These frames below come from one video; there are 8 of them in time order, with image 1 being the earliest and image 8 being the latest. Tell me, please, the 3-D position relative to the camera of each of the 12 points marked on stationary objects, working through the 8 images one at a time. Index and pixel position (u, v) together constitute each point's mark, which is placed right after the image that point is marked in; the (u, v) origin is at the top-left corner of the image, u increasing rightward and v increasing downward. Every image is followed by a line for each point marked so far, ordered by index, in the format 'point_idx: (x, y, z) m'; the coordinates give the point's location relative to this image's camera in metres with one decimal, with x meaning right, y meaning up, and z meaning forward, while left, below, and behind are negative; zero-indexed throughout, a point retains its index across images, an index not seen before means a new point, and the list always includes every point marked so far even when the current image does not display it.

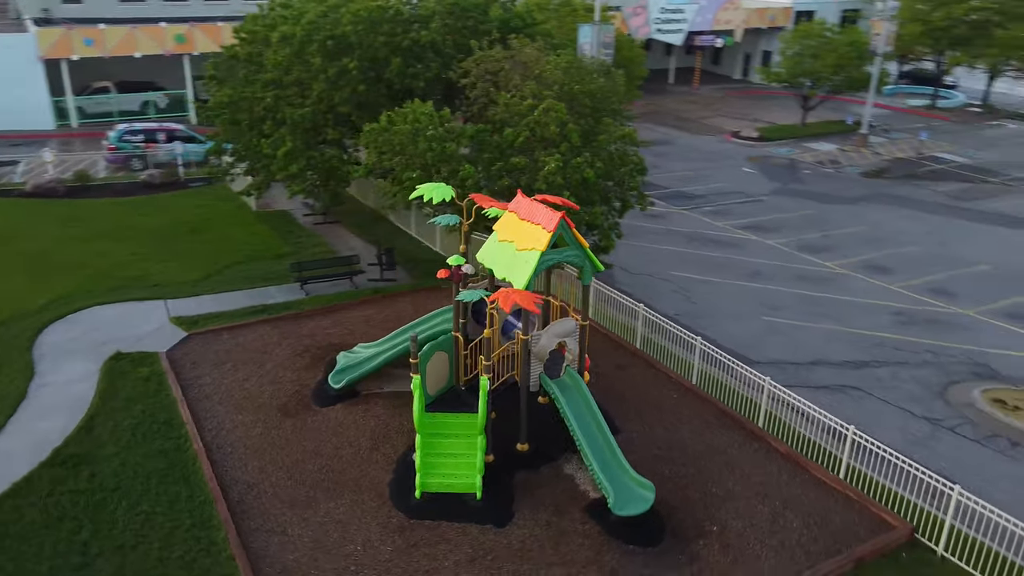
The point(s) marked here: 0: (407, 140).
0: (-2.0, +2.8, +15.7) m
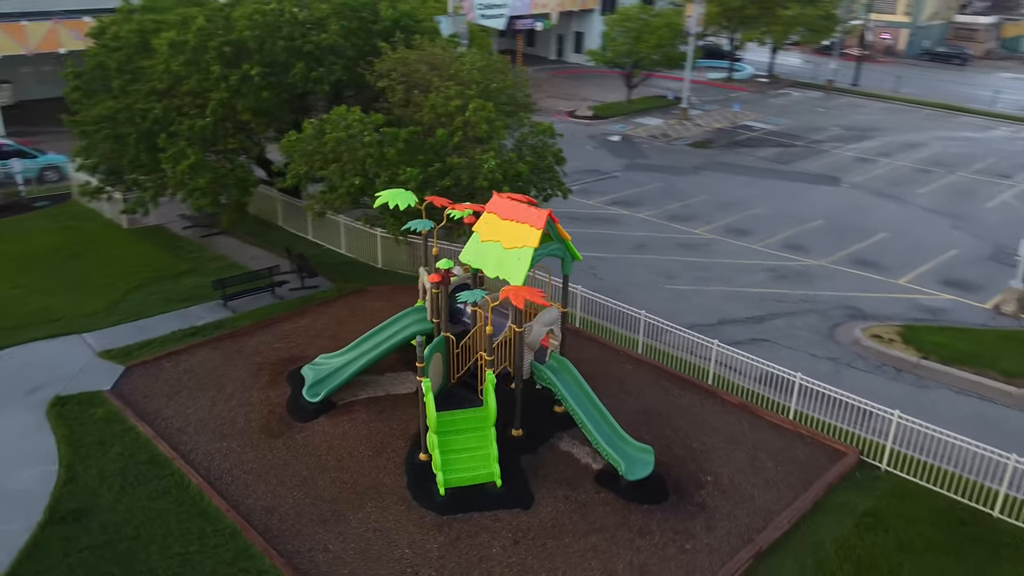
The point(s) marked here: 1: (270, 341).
0: (-3.3, +2.7, +15.7) m
1: (-4.7, -1.1, +16.0) m
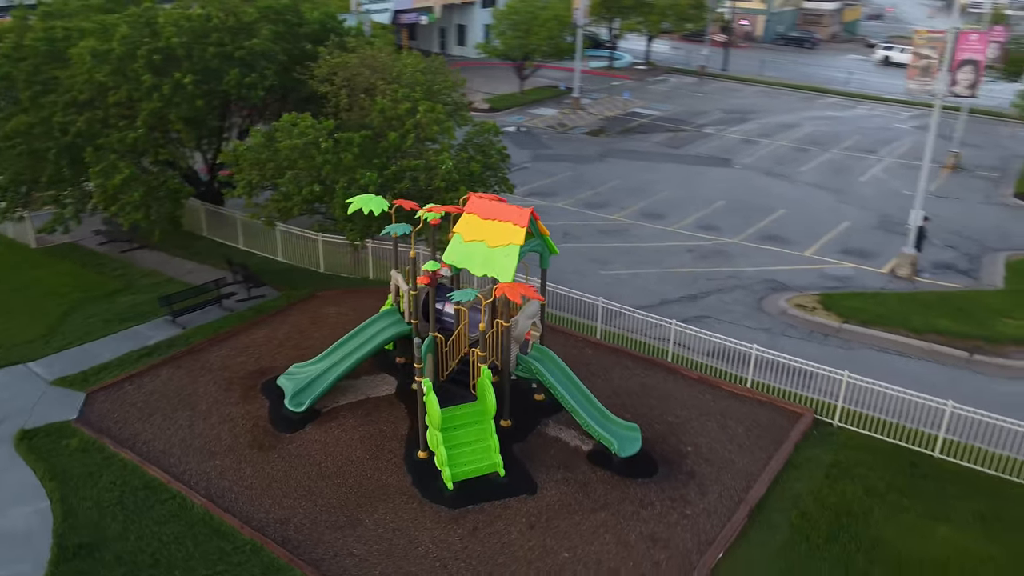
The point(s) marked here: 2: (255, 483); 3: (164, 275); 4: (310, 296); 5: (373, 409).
0: (-4.2, +2.5, +15.5) m
1: (-5.4, -1.3, +15.7) m
2: (-3.8, -2.9, +12.1) m
3: (-8.4, +0.3, +19.4) m
4: (-4.6, -0.2, +18.3) m
5: (-2.4, -2.1, +13.9) m
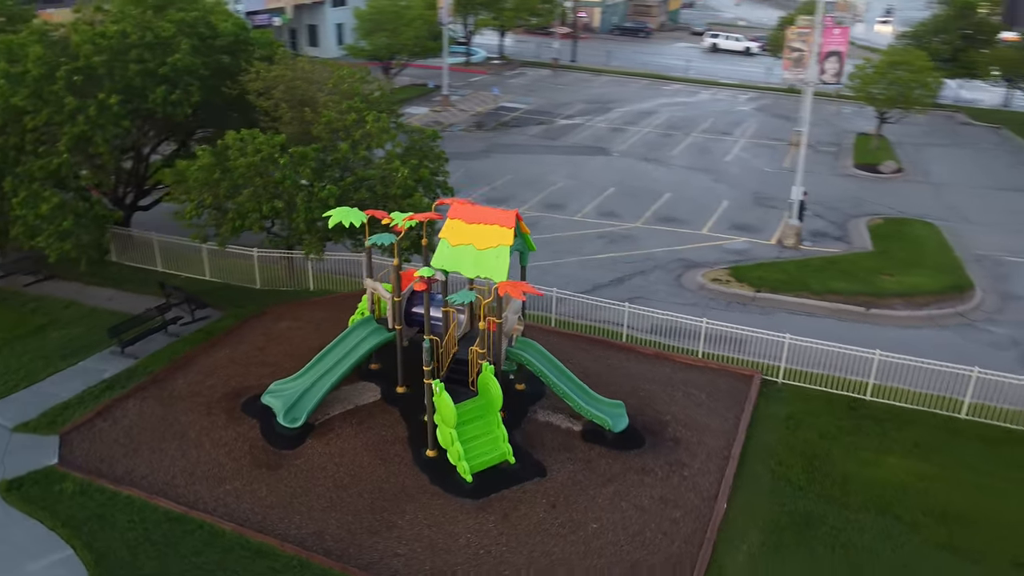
0: (-5.0, +2.2, +15.4) m
1: (-5.9, -1.7, +15.4) m
2: (-3.5, -3.2, +12.1) m
3: (-9.7, -0.4, +18.4) m
4: (-5.7, -0.5, +18.0) m
5: (-2.6, -2.3, +14.2) m
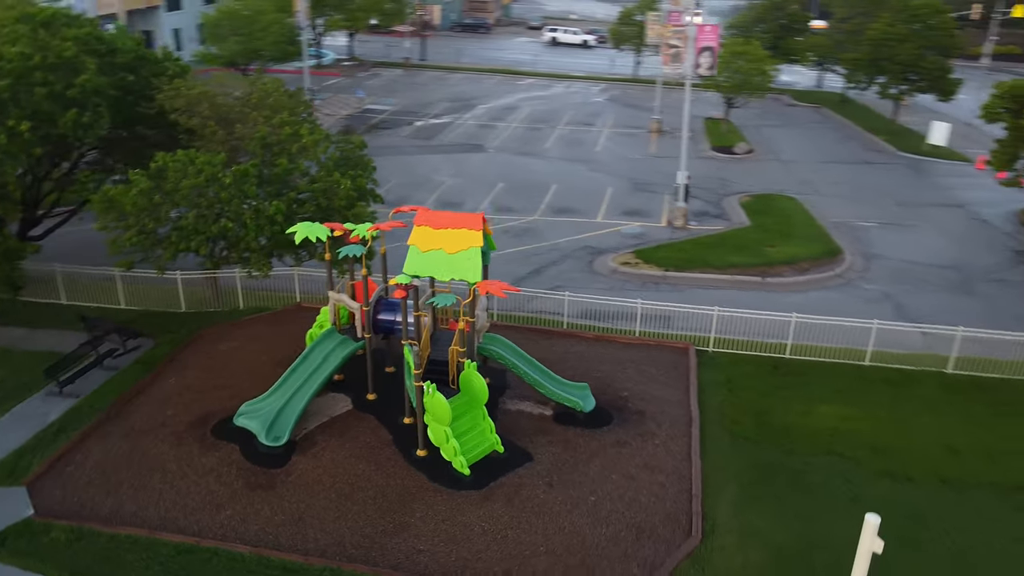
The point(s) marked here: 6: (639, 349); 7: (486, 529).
0: (-6.0, +1.7, +15.0) m
1: (-6.5, -2.2, +14.9) m
2: (-3.4, -3.5, +12.2) m
3: (-10.9, -1.3, +17.1) m
4: (-6.9, -1.0, +17.5) m
5: (-3.0, -2.5, +14.4) m
6: (+2.8, -1.3, +17.5) m
7: (-0.4, -3.6, +12.2) m
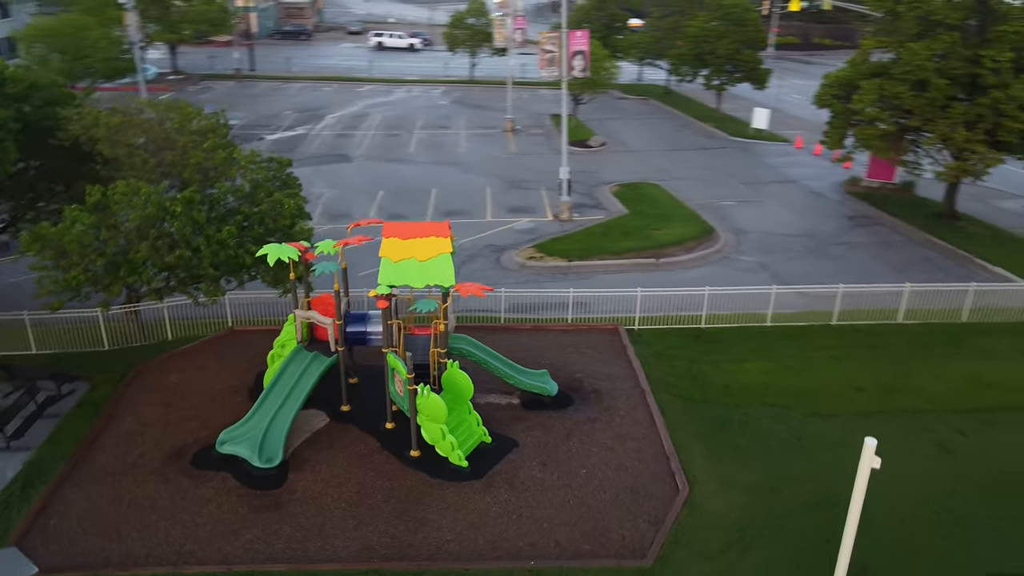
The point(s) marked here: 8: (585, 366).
0: (-6.8, +1.1, +14.6) m
1: (-6.9, -2.9, +14.4) m
2: (-3.2, -3.8, +12.5) m
3: (-11.7, -2.4, +15.7) m
4: (-8.0, -1.8, +16.9) m
5: (-3.3, -2.8, +14.7) m
6: (+1.5, -1.1, +19.0) m
7: (-0.2, -3.6, +13.1) m
8: (+1.6, -1.7, +17.5) m
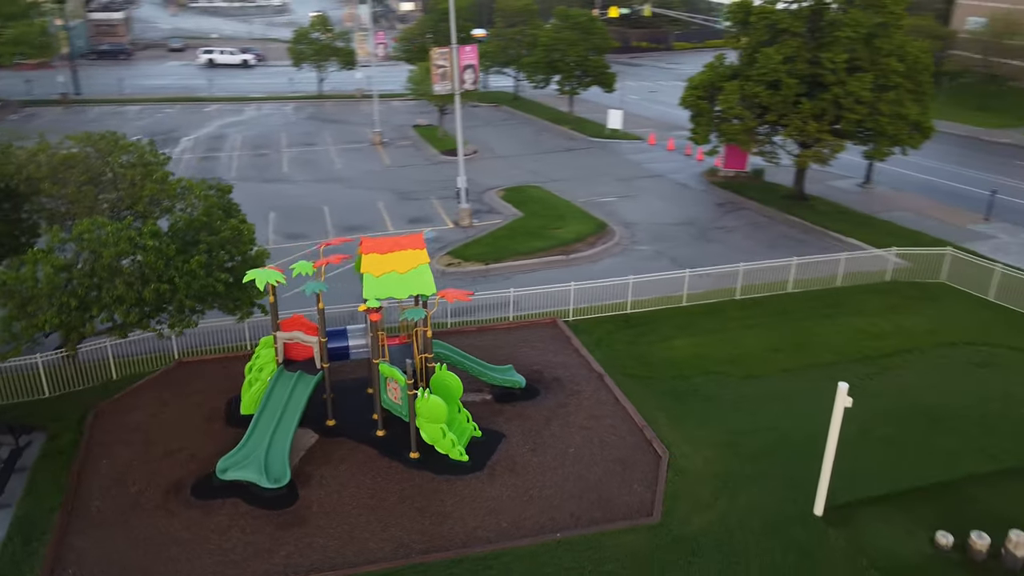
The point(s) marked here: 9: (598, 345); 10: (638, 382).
0: (-7.2, +0.4, +14.3) m
1: (-6.9, -3.6, +14.1) m
2: (-2.8, -4.1, +13.0) m
3: (-11.9, -3.5, +14.3) m
4: (-8.5, -2.6, +16.3) m
5: (-3.5, -3.1, +15.1) m
6: (+0.2, -1.1, +20.3) m
7: (0.0, -3.7, +14.2) m
8: (+0.6, -1.6, +18.8) m
9: (+2.1, -1.4, +19.7) m
10: (+2.8, -2.1, +18.0) m
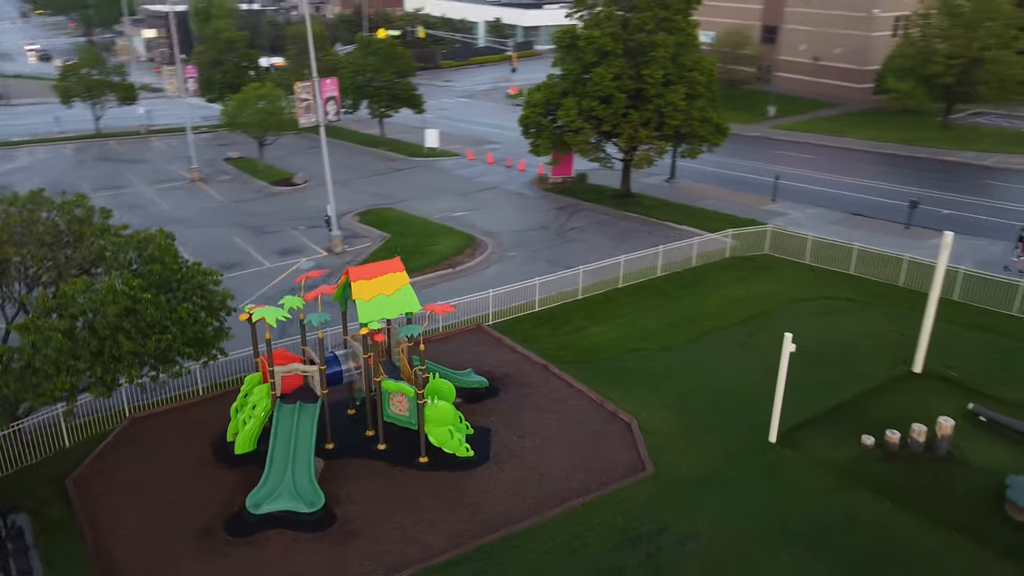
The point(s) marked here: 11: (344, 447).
0: (-7.1, -0.6, +14.1) m
1: (-6.2, -4.5, +14.0) m
2: (-2.0, -4.5, +14.1) m
3: (-11.1, -5.0, +12.7) m
4: (-8.6, -3.8, +15.6) m
5: (-3.4, -3.7, +15.9) m
6: (-1.6, -1.4, +21.9) m
7: (+0.2, -3.8, +16.0) m
8: (-0.7, -1.9, +20.7) m
9: (+0.4, -1.5, +21.9) m
10: (+1.6, -2.0, +20.5) m
11: (-3.5, -3.3, +16.7) m
